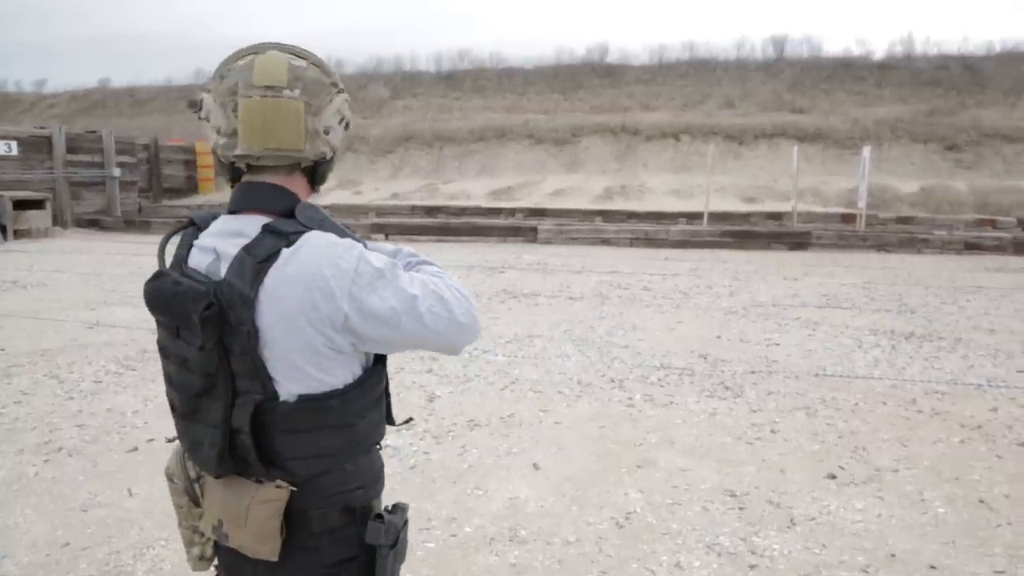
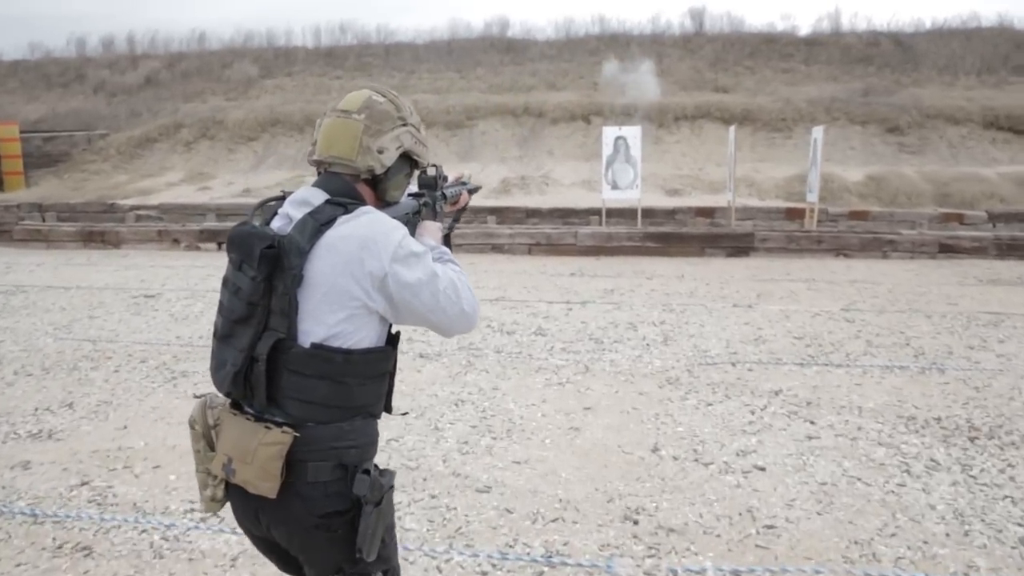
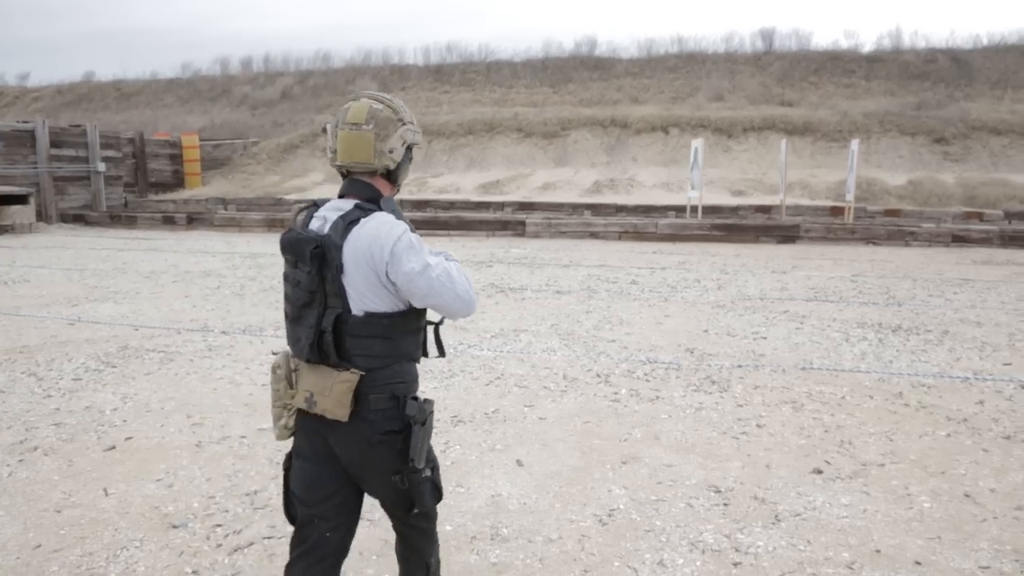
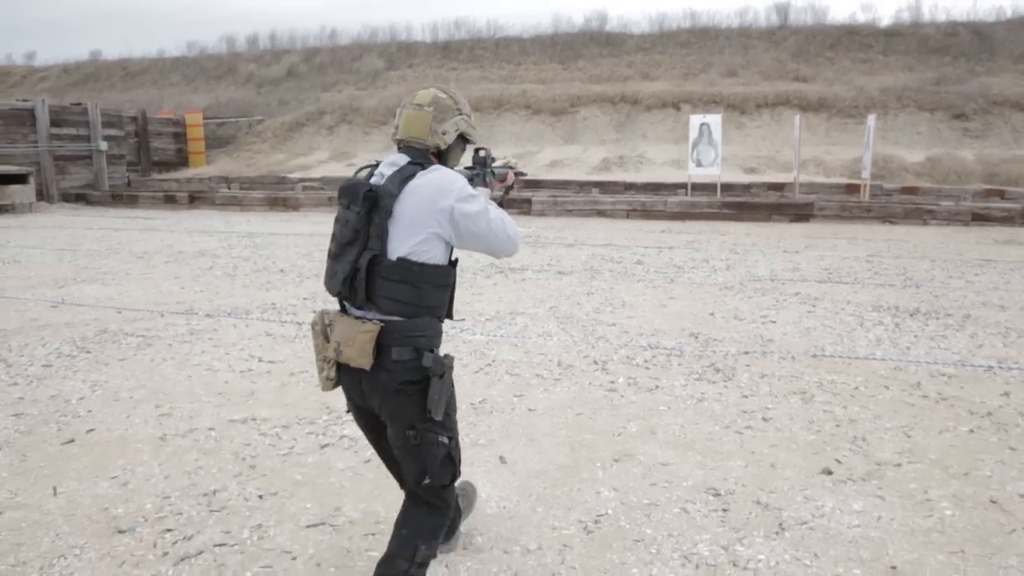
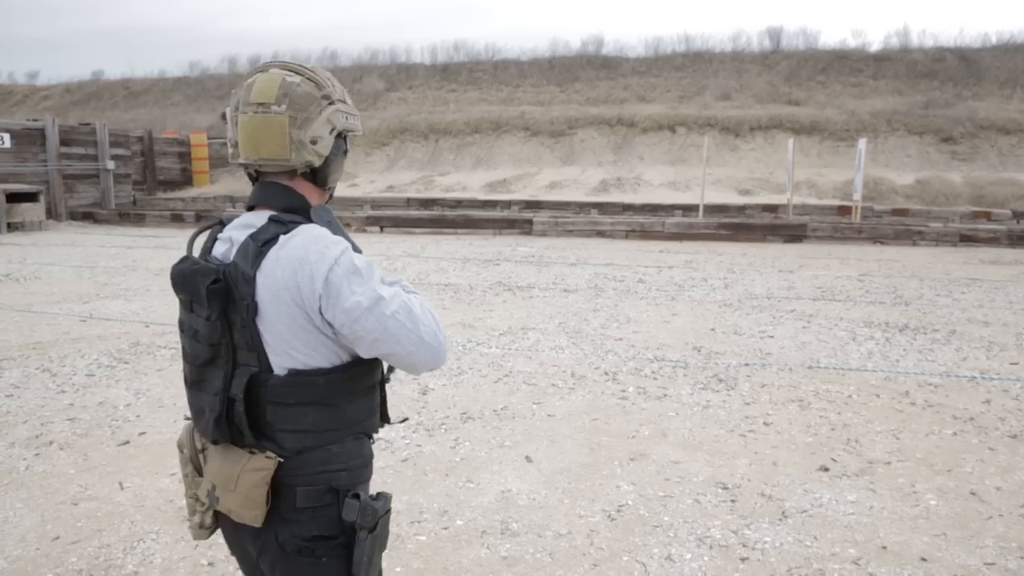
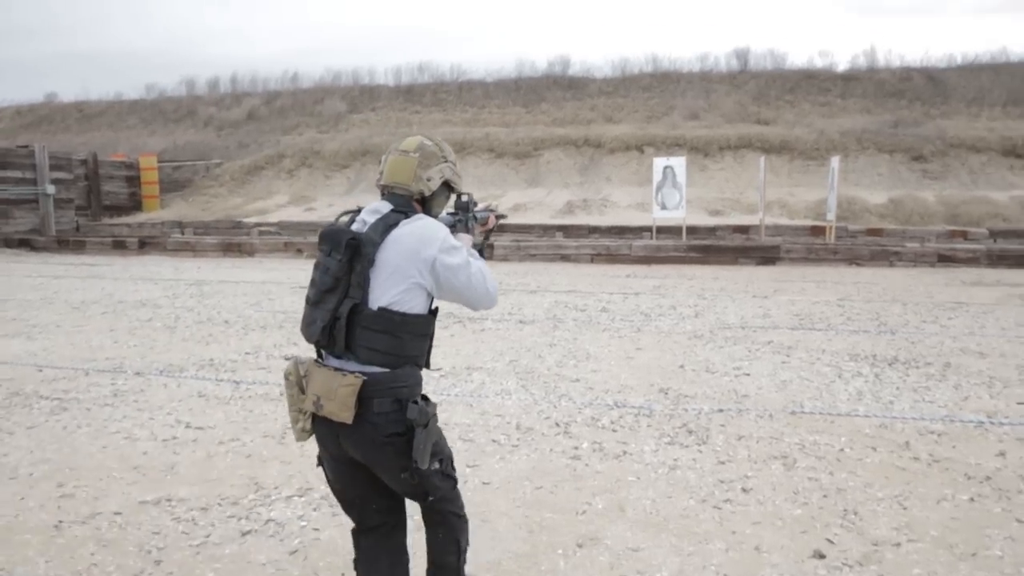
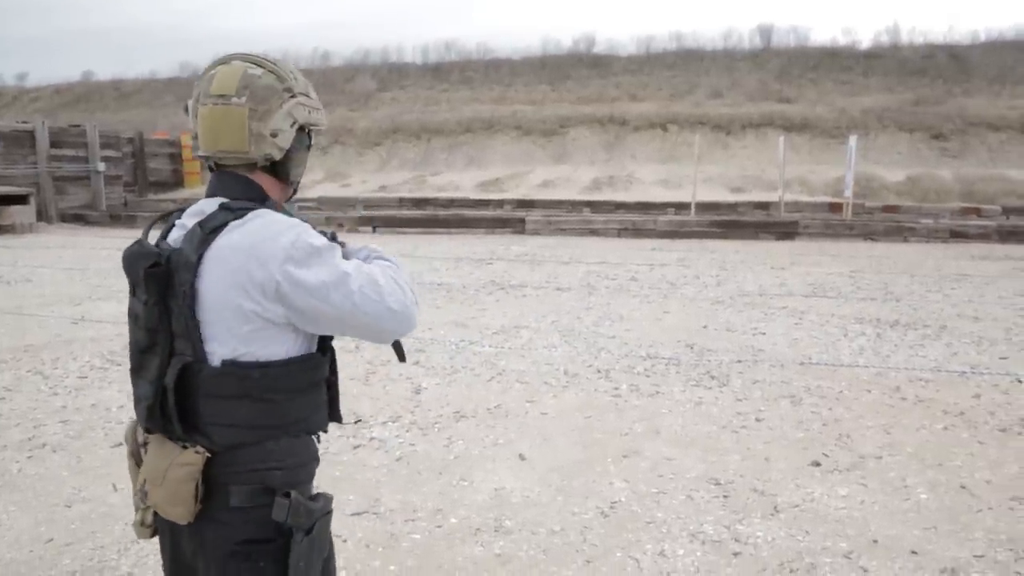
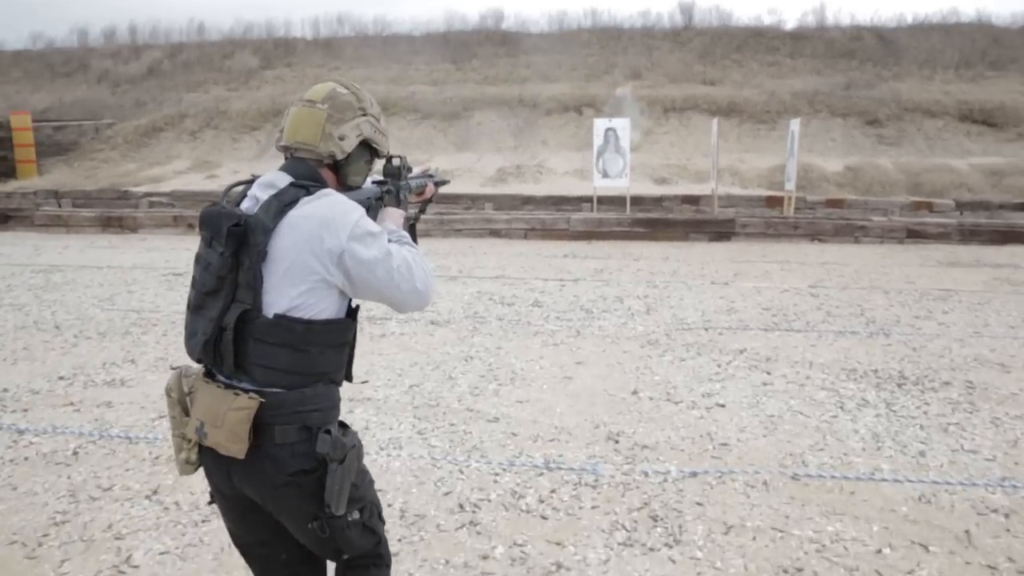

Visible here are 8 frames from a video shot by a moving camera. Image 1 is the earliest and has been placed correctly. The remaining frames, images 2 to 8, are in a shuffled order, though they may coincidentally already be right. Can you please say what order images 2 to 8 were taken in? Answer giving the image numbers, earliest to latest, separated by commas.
7, 5, 3, 4, 6, 8, 2
